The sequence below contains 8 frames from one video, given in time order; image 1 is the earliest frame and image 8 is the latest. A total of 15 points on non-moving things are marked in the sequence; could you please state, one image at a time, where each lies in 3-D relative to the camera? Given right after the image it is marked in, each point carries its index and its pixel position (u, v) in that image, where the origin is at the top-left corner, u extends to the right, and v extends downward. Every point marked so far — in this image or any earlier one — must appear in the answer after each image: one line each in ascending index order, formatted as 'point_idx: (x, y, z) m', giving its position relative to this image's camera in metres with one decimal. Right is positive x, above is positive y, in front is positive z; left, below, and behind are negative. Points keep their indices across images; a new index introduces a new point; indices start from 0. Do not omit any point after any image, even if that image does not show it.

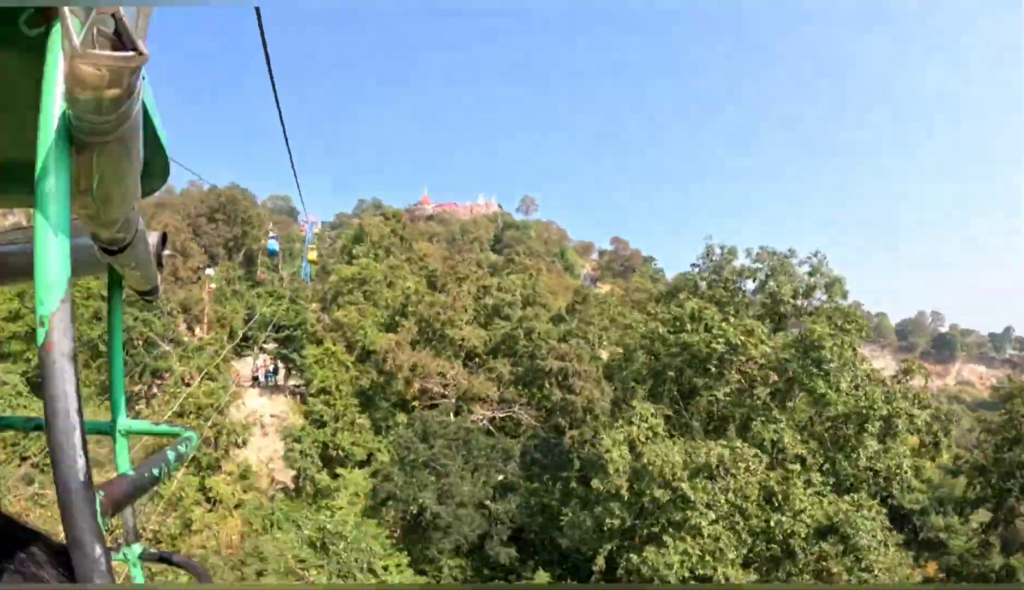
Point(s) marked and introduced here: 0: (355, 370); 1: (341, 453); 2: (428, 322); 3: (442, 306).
0: (-4.9, -2.3, +17.6) m
1: (-4.7, -4.4, +15.6) m
2: (-2.7, -0.9, +18.4) m
3: (-2.3, -0.3, +18.4) m
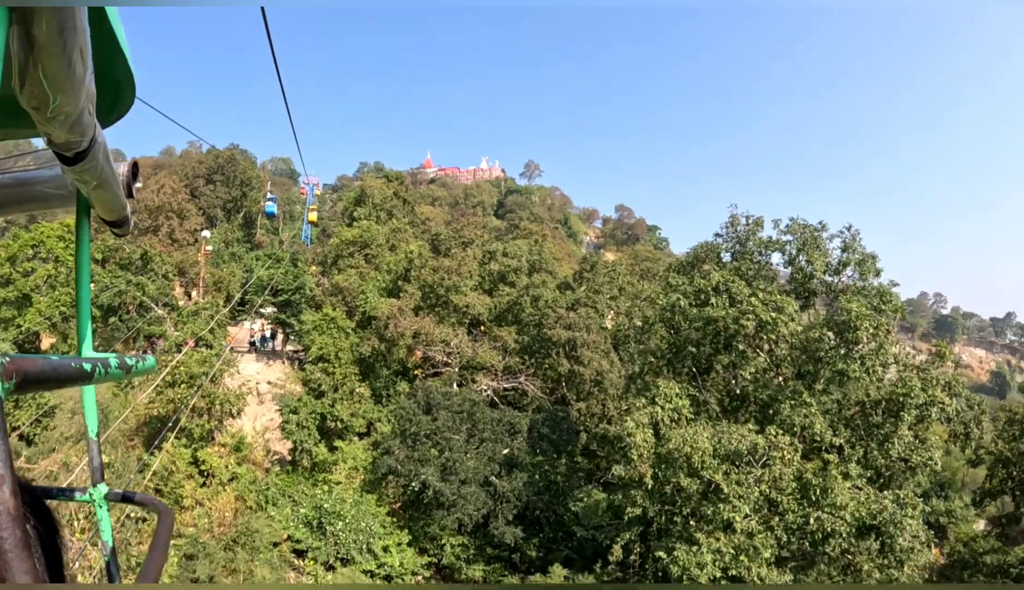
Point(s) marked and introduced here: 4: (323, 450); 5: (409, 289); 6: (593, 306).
0: (-4.7, -1.3, +16.9) m
1: (-4.5, -3.5, +15.0) m
2: (-2.5, +0.1, +17.6) m
3: (-2.1, +0.7, +17.5) m
4: (-4.8, -4.0, +14.4) m
5: (-3.5, +0.2, +18.2) m
6: (+2.8, -0.4, +19.5) m
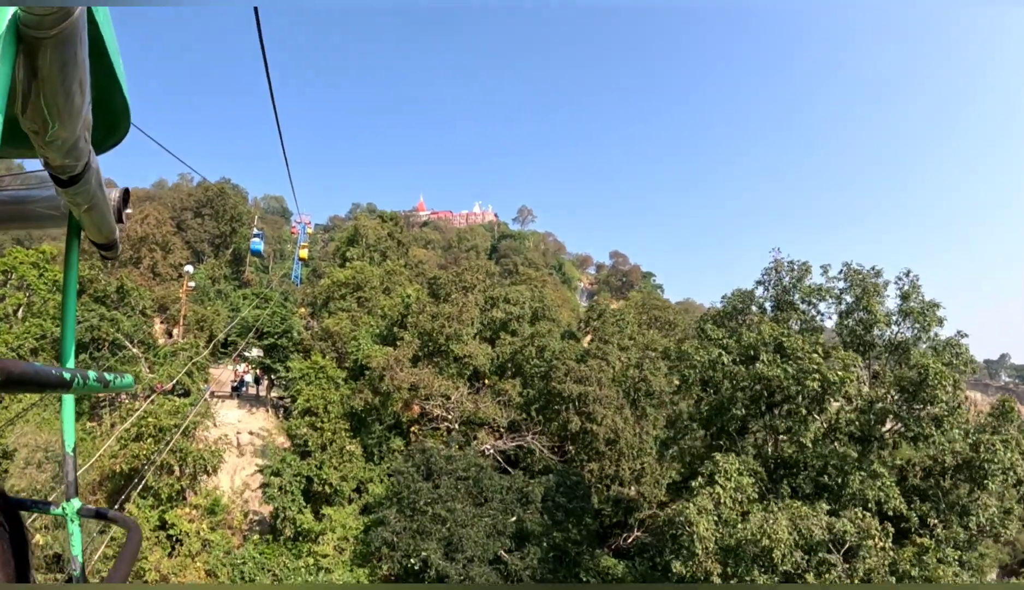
0: (-4.5, -2.5, +15.5) m
1: (-4.3, -4.6, +13.4) m
2: (-2.3, -1.2, +16.3) m
3: (-1.9, -0.6, +16.3) m
4: (-4.6, -5.0, +12.8) m
5: (-3.3, -1.2, +17.0) m
6: (+2.9, -2.0, +18.3) m
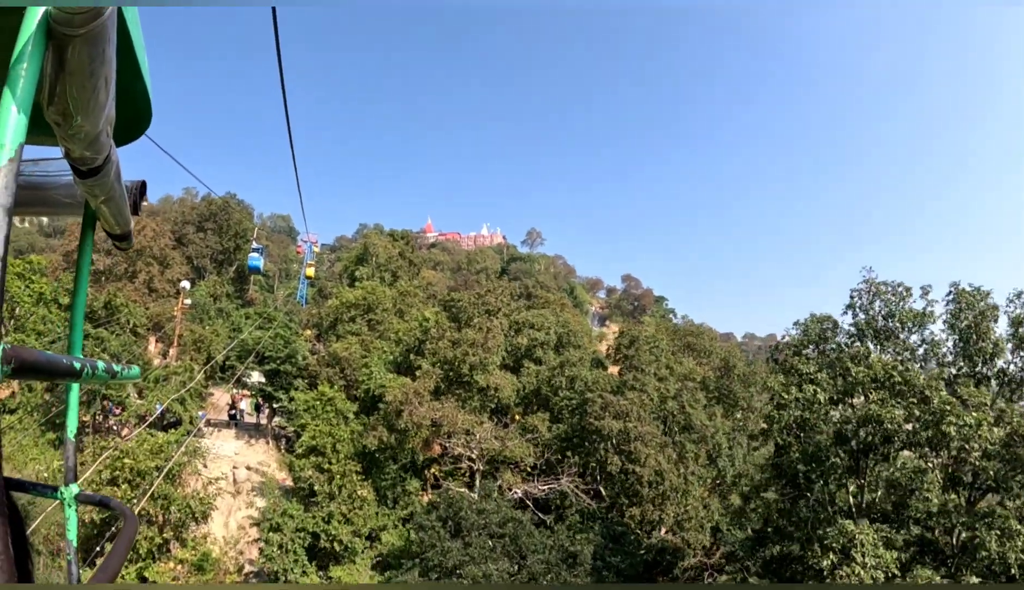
0: (-3.7, -3.0, +13.7) m
1: (-3.6, -5.0, +11.6) m
2: (-1.5, -1.8, +14.6) m
3: (-1.1, -1.2, +14.6) m
4: (-3.9, -5.4, +11.0) m
5: (-2.5, -1.8, +15.3) m
6: (+3.7, -2.7, +16.5) m
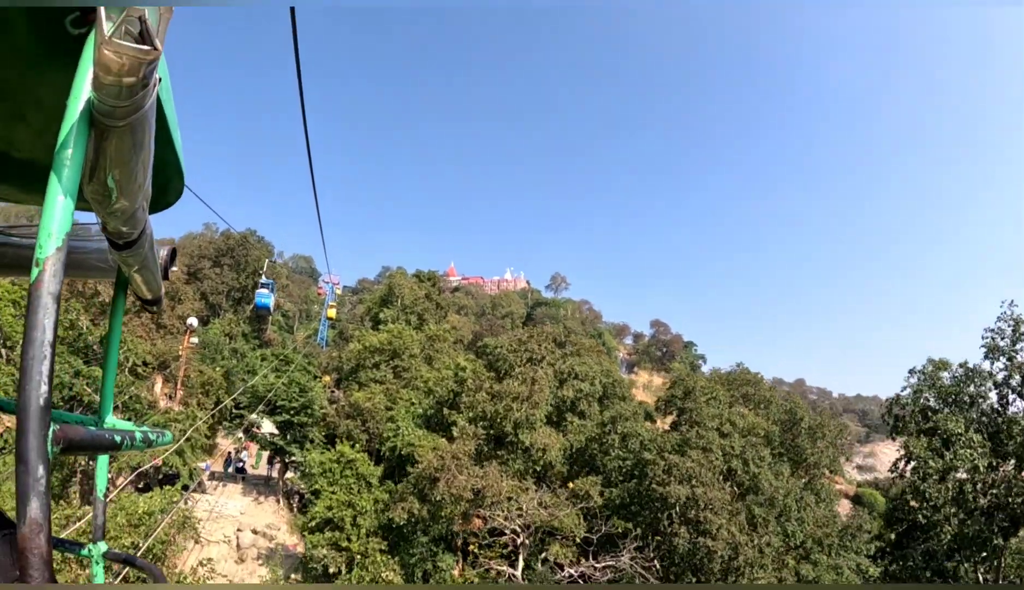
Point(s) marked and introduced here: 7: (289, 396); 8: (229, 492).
0: (-2.7, -4.0, +11.8) m
1: (-2.7, -5.7, +9.5) m
2: (-0.4, -2.8, +12.7) m
3: (0.0, -2.2, +12.7) m
4: (-3.0, -6.1, +8.9) m
5: (-1.4, -2.8, +13.4) m
6: (+4.8, -3.9, +14.3) m
7: (-6.2, -2.8, +16.0) m
8: (-8.2, -5.7, +16.4) m
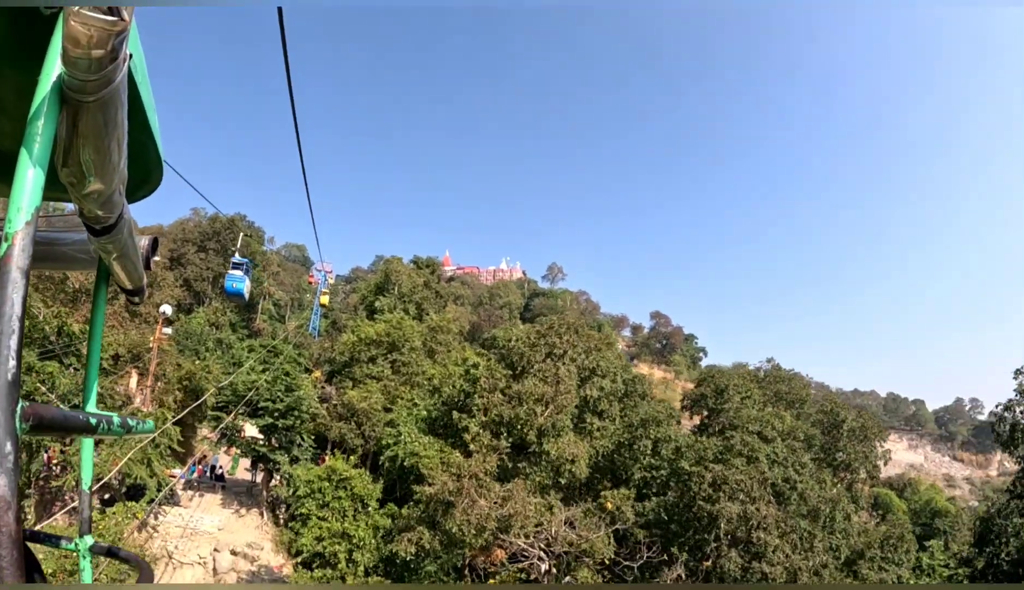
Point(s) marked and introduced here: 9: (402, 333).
0: (-2.3, -3.7, +9.9) m
1: (-2.2, -5.5, +7.7) m
2: (0.0, -2.5, +10.9) m
3: (+0.4, -1.9, +10.9) m
4: (-2.5, -5.9, +7.0) m
5: (-1.0, -2.5, +11.5) m
6: (+5.2, -3.6, +12.5) m
7: (-5.8, -2.5, +14.1) m
8: (-7.8, -5.3, +14.5) m
9: (-3.4, -1.2, +17.5) m
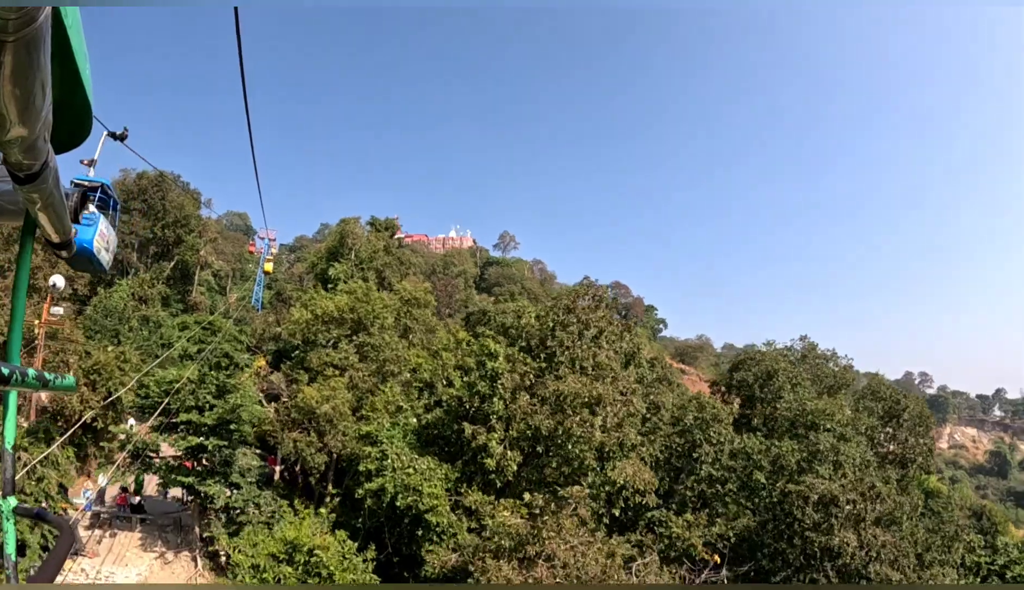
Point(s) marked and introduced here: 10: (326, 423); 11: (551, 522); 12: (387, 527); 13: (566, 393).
0: (-1.6, -3.2, +6.5) m
1: (-1.3, -5.2, +4.4) m
2: (+0.6, -2.0, +7.6) m
3: (+1.0, -1.4, +7.6) m
4: (-1.5, -5.6, +3.7) m
5: (-0.5, -2.0, +8.2) m
6: (+5.6, -3.0, +9.8) m
7: (-5.6, -1.8, +10.2) m
8: (-7.6, -4.7, +10.6) m
9: (-3.5, -0.4, +13.8) m
10: (-3.1, -2.3, +9.6) m
11: (+0.2, -2.3, +5.5) m
12: (-1.9, -3.5, +8.6) m
13: (+0.8, -1.3, +7.6) m
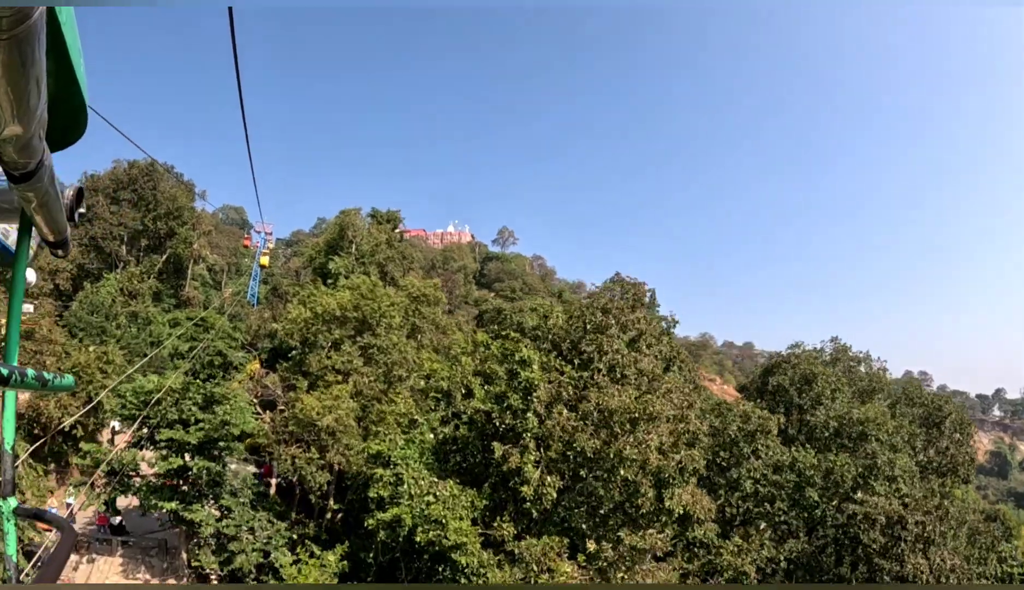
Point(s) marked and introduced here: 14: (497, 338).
0: (-1.2, -3.2, +5.4) m
1: (-0.9, -5.2, +3.3) m
2: (+1.0, -2.0, +6.5) m
3: (+1.5, -1.4, +6.5) m
4: (-1.1, -5.6, +2.6) m
5: (0.0, -2.0, +7.1) m
6: (+6.0, -3.0, +8.8) m
7: (-5.1, -1.8, +9.1) m
8: (-7.2, -4.6, +9.5) m
9: (-3.1, -0.3, +12.7) m
10: (-2.6, -2.3, +8.4) m
11: (+0.7, -2.3, +4.4) m
12: (-1.5, -3.5, +7.5) m
13: (+1.3, -1.3, +6.5) m
14: (-0.2, -0.8, +10.1) m
